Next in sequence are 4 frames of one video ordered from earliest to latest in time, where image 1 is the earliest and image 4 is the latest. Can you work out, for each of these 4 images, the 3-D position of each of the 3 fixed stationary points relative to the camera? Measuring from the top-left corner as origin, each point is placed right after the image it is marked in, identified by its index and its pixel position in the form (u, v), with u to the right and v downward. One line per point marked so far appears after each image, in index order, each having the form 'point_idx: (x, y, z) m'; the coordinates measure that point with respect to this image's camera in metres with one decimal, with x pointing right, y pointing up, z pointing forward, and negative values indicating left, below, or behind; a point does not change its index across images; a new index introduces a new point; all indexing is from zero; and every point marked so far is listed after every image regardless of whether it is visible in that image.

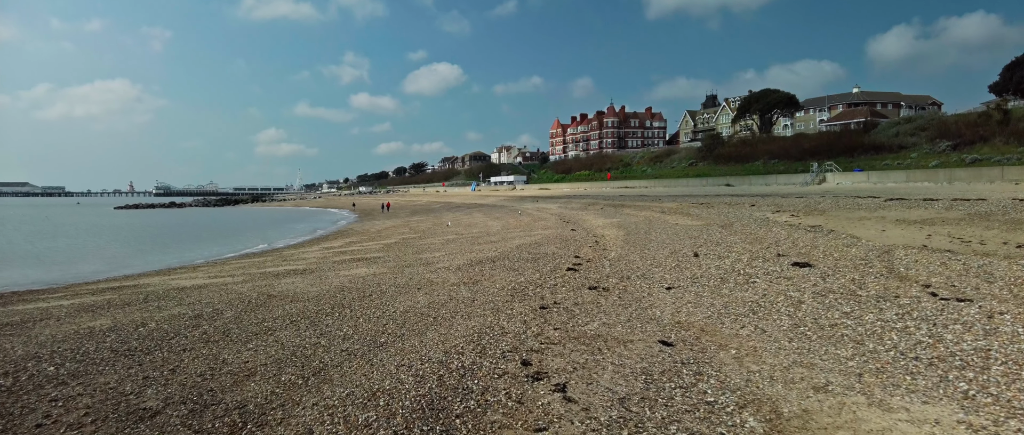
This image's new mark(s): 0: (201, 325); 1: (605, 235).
0: (-3.8, -1.3, +8.0) m
1: (+2.8, -0.5, +19.6) m
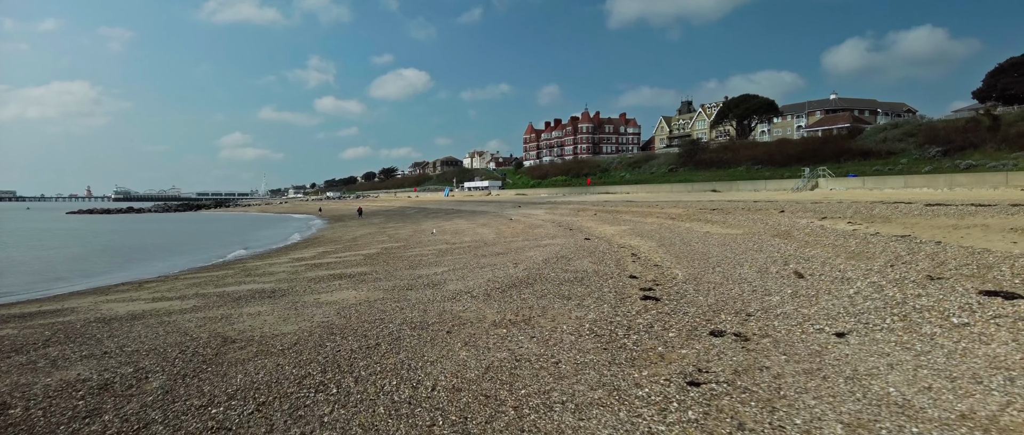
0: (-3.0, -1.4, +4.7) m
1: (+3.1, -0.7, +16.6) m
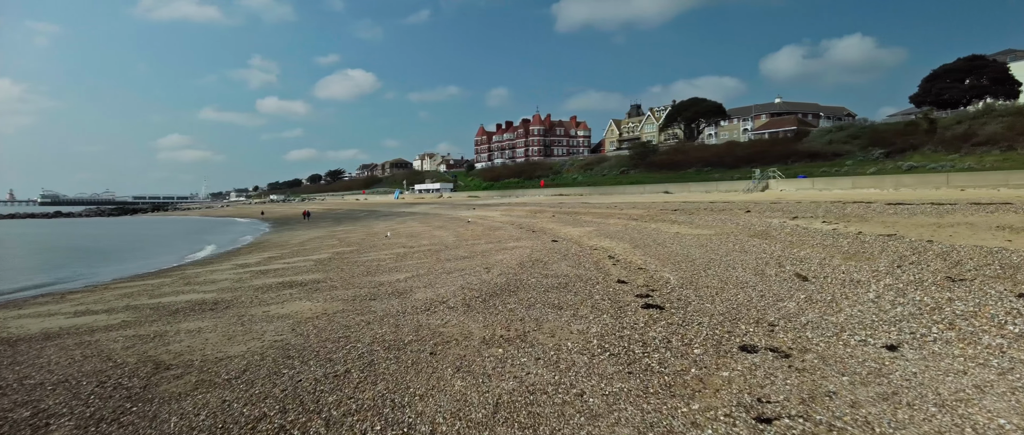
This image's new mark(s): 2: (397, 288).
0: (-2.9, -1.4, +3.5) m
1: (+2.3, -0.7, +15.7) m
2: (-2.0, -1.2, +11.1) m
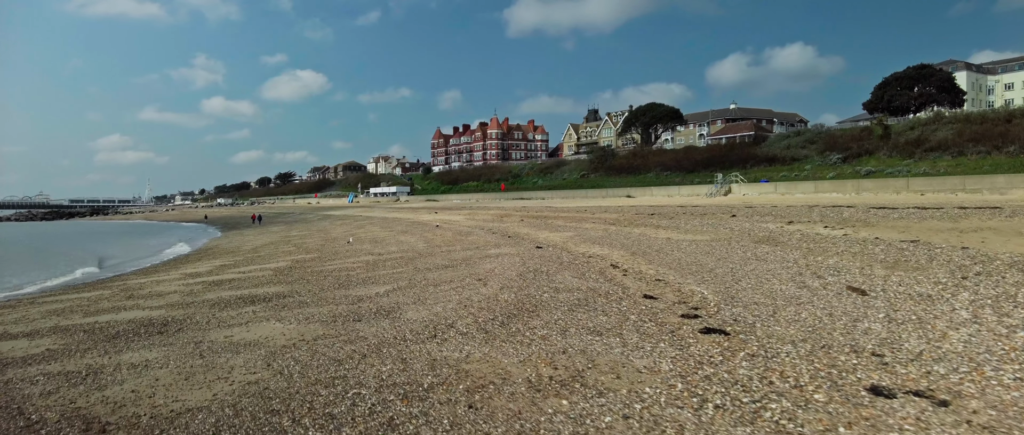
0: (-2.3, -1.4, +1.9) m
1: (+2.0, -0.8, +14.5) m
2: (-1.9, -1.3, +9.6) m
